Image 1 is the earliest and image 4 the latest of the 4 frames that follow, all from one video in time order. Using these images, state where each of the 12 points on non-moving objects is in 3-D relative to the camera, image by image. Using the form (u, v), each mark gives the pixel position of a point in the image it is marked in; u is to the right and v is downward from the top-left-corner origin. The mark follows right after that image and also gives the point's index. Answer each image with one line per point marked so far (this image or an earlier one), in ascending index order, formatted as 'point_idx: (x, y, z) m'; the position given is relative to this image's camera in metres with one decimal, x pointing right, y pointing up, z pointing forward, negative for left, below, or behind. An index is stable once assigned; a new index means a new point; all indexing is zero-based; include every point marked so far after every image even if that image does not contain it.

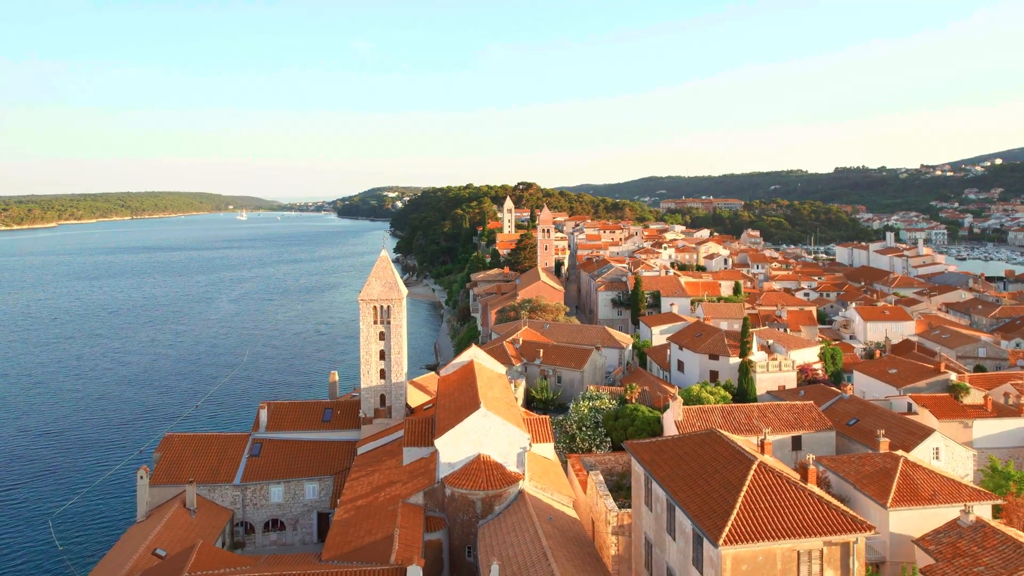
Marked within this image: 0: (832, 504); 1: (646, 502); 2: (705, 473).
0: (+6.6, -4.4, +14.7) m
1: (+3.4, -5.3, +17.8) m
2: (+4.3, -4.1, +16.0) m
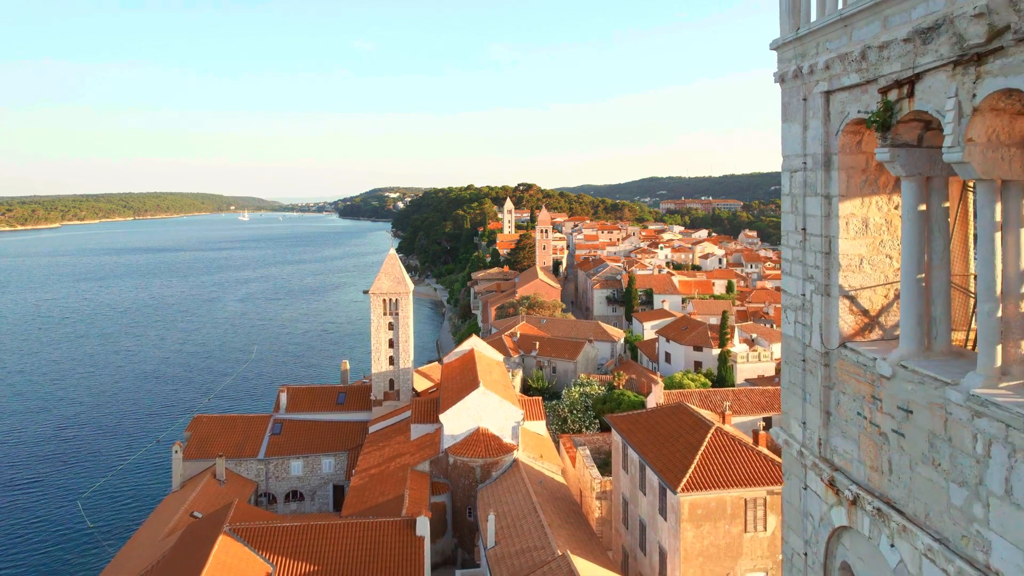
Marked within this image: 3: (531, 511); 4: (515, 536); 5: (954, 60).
0: (+6.4, -4.2, +17.5) m
1: (+3.2, -5.1, +20.6) m
2: (+4.2, -3.9, +18.7) m
3: (+0.5, -6.0, +19.0) m
4: (+0.1, -6.3, +18.2) m
5: (+1.9, +1.0, +3.0) m
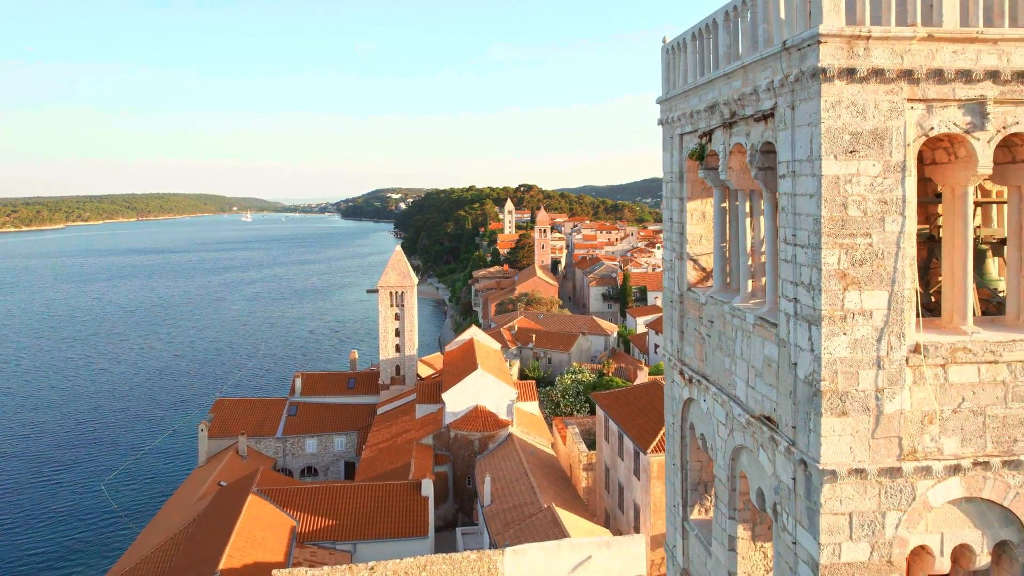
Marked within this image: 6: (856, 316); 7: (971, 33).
0: (+6.2, -3.9, +20.0) m
1: (+3.0, -4.8, +23.1) m
2: (+4.0, -3.6, +21.3) m
3: (+0.3, -5.7, +21.6) m
4: (-0.1, -6.0, +20.7) m
5: (+1.6, +1.3, +5.6) m
6: (+2.0, -0.2, +4.1) m
7: (+2.6, +1.5, +4.1) m
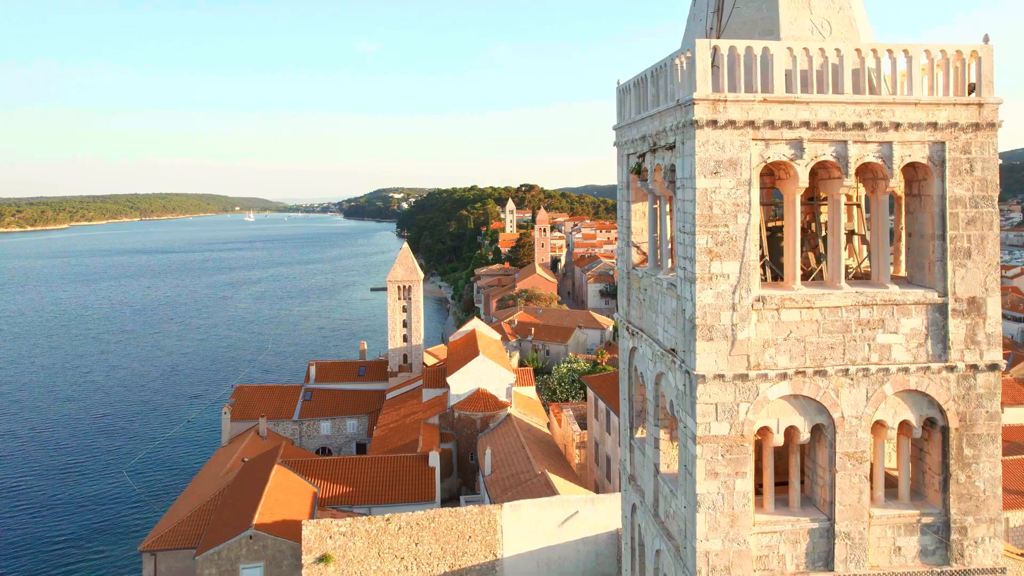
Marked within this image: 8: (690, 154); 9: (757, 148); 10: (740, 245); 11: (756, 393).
0: (+6.2, -3.7, +22.3) m
1: (+3.0, -4.6, +25.5) m
2: (+3.9, -3.4, +23.6) m
3: (+0.2, -5.4, +24.0) m
4: (-0.2, -5.7, +23.1) m
5: (+1.5, +1.5, +7.9) m
6: (+1.9, +0.1, +6.5) m
7: (+2.5, +1.7, +6.4) m
8: (+1.6, +1.2, +6.6) m
9: (+2.2, +1.3, +6.5) m
10: (+2.1, +0.4, +6.5) m
11: (+2.2, -1.0, +6.6) m
